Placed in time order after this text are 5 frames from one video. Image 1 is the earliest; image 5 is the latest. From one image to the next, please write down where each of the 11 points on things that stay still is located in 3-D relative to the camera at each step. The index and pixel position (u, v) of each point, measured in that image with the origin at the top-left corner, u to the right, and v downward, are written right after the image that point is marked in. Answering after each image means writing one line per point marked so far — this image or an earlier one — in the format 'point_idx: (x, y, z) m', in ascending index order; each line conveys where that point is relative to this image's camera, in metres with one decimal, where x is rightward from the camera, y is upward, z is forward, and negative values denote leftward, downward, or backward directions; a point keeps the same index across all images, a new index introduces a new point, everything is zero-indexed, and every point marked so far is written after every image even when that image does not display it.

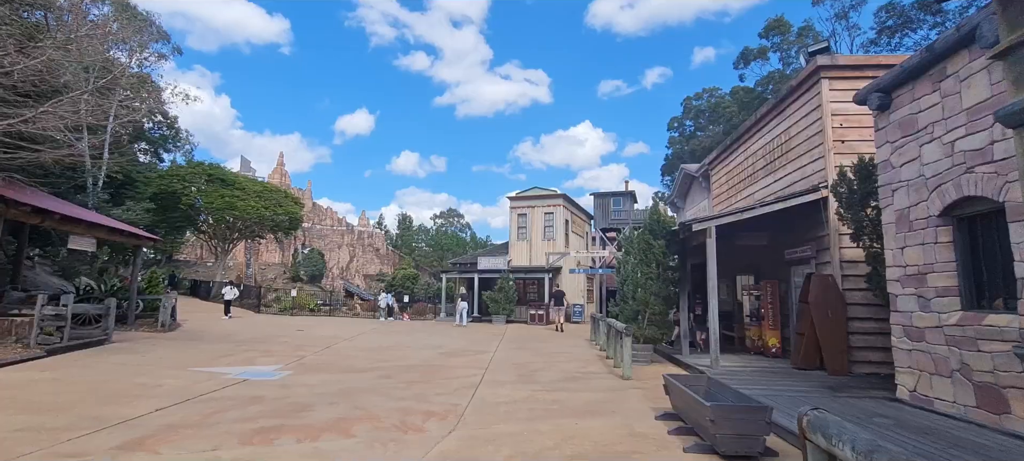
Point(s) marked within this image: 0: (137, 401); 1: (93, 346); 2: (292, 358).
0: (-4.7, -2.1, +6.7) m
1: (-8.8, -2.4, +11.3) m
2: (-4.6, -2.7, +11.2) m
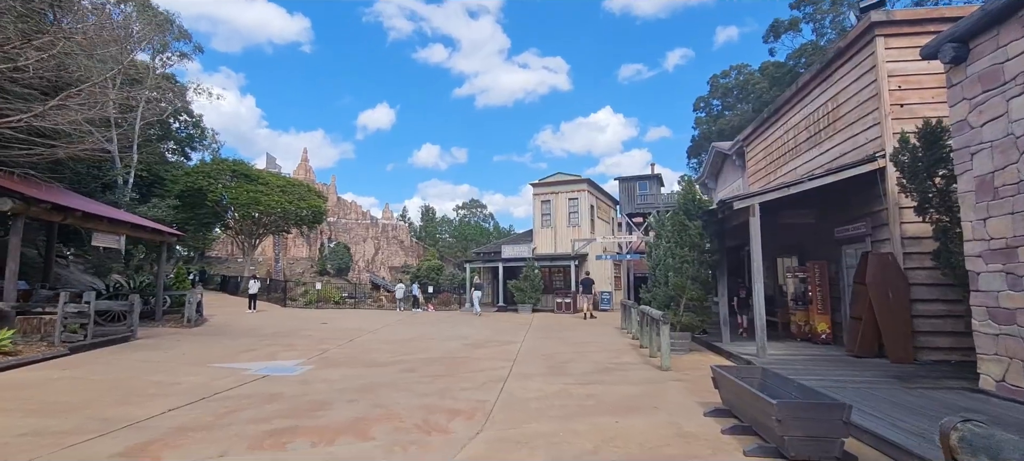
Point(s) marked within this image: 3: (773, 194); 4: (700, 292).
0: (-4.3, -2.0, +6.4) m
1: (-8.3, -2.3, +11.2) m
2: (-4.0, -2.5, +10.9) m
3: (+4.0, +0.6, +8.2) m
4: (+3.5, -1.1, +9.9) m
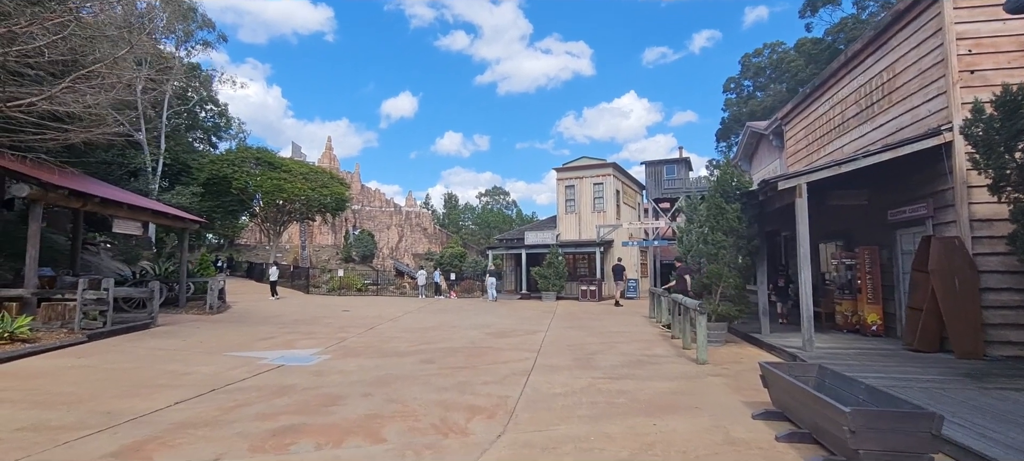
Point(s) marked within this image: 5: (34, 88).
0: (-4.0, -1.9, +6.1) m
1: (-7.8, -2.1, +11.1) m
2: (-3.6, -2.2, +10.6) m
3: (+4.4, +0.8, +7.5) m
4: (+3.9, -0.9, +9.2) m
5: (-8.9, +2.7, +10.0) m
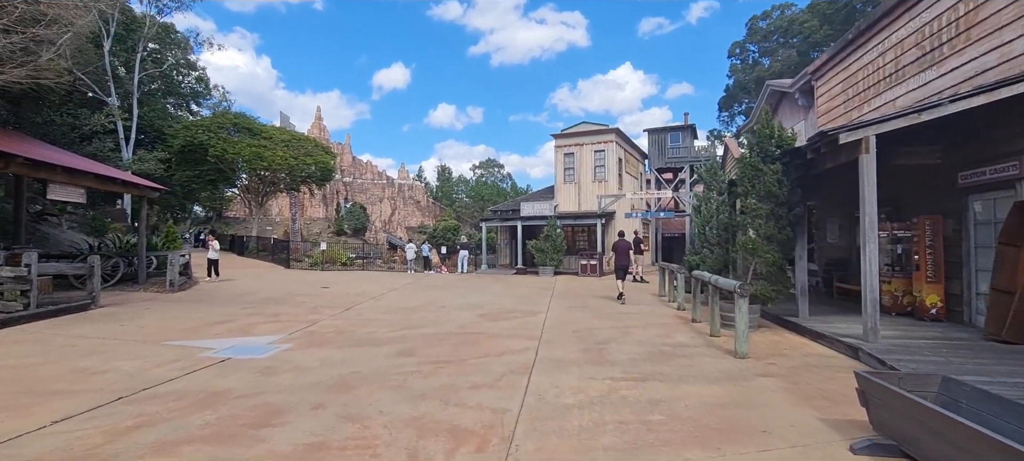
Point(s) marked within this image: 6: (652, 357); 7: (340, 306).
0: (-4.1, -1.5, +4.6) m
1: (-7.8, -1.5, +9.6) m
2: (-3.6, -1.6, +9.2) m
3: (+4.3, +1.2, +6.0) m
4: (+3.8, -0.4, +7.8) m
5: (-8.9, +3.2, +8.2) m
6: (+1.6, -1.5, +6.3) m
7: (-3.6, -1.6, +11.3) m
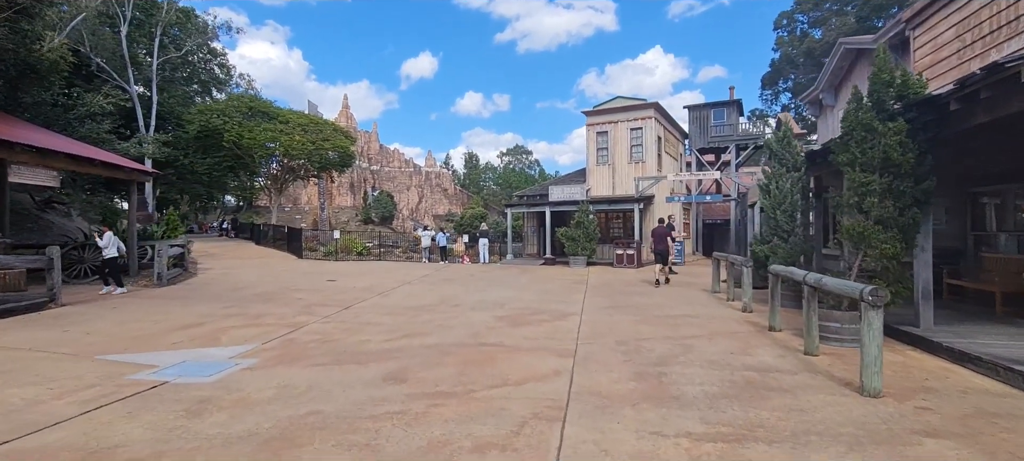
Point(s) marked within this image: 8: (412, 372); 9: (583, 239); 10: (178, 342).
0: (-3.9, -1.4, +3.1) m
1: (-7.4, -1.2, +8.2) m
2: (-3.3, -1.4, +7.6) m
3: (+4.5, +1.4, +3.9) m
4: (+4.1, -0.2, +5.8) m
5: (-8.6, +3.4, +6.8) m
6: (+1.9, -1.3, +4.4) m
7: (-3.1, -1.3, +9.7) m
8: (-0.9, -1.4, +5.2) m
9: (+2.4, -0.3, +18.3) m
10: (-4.1, -1.4, +6.7) m
